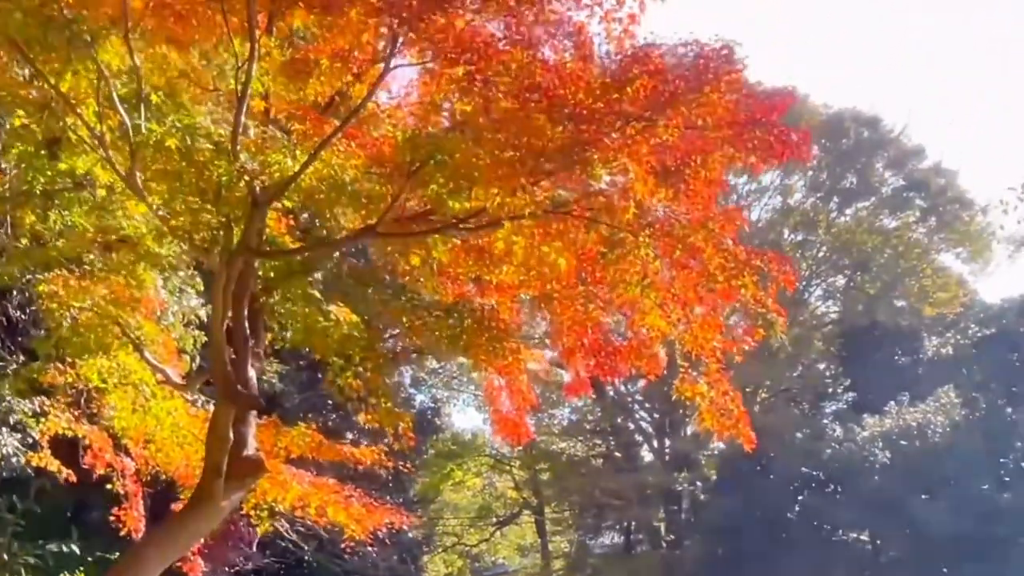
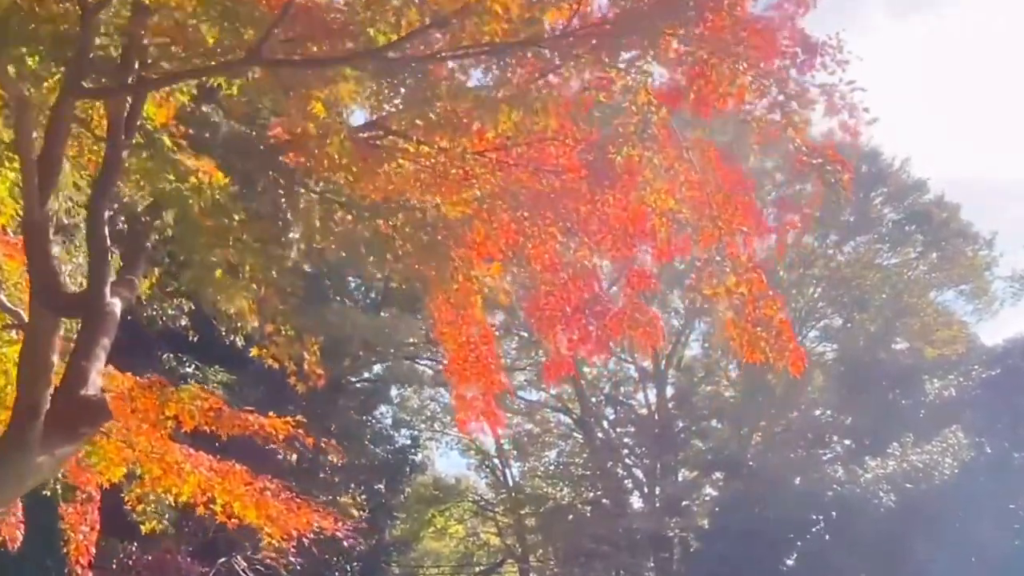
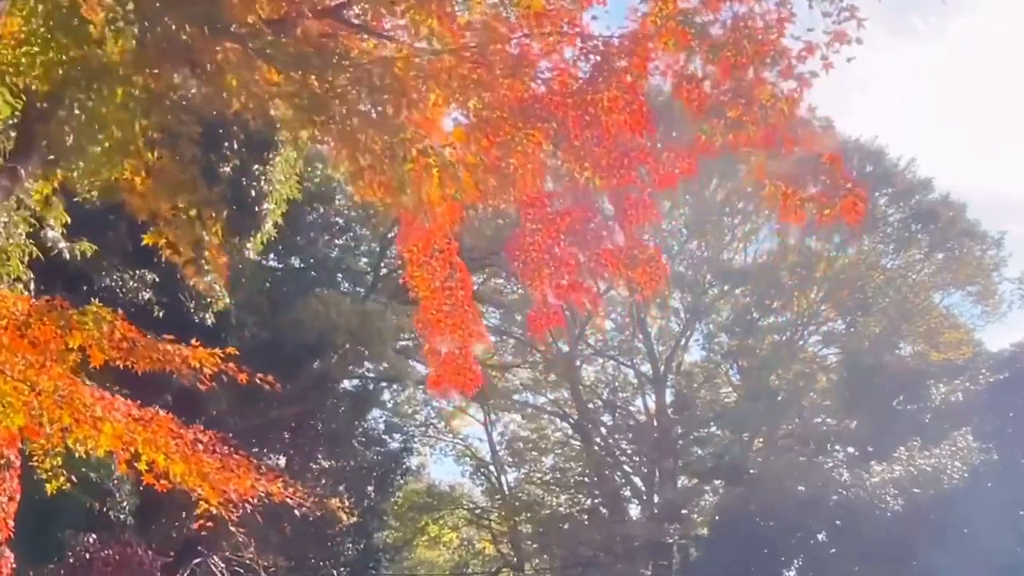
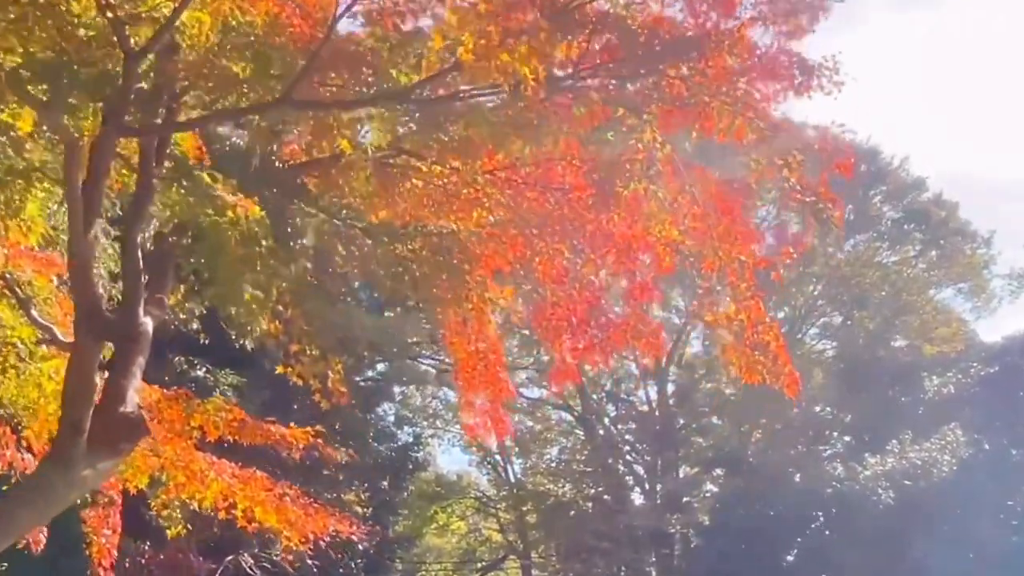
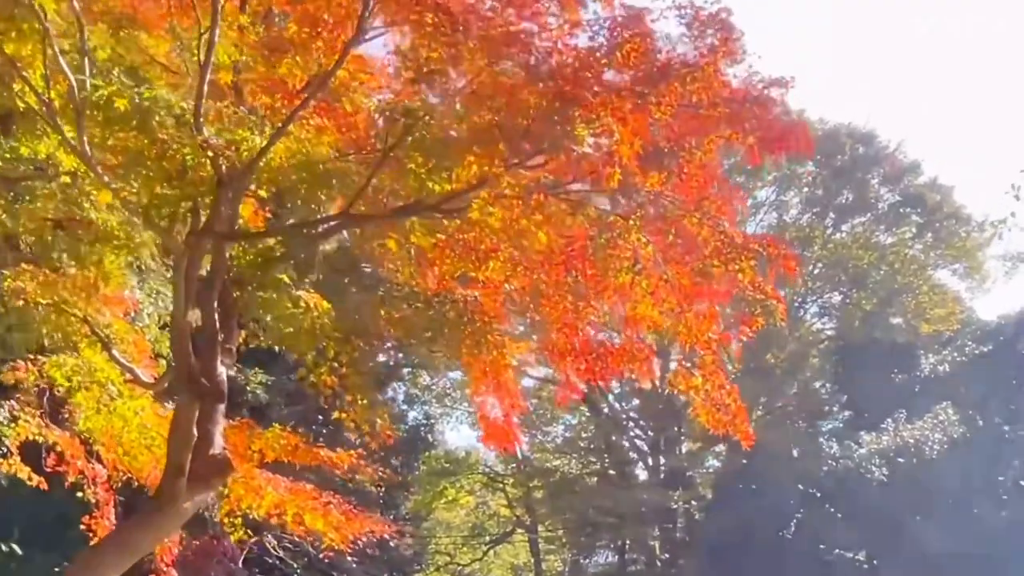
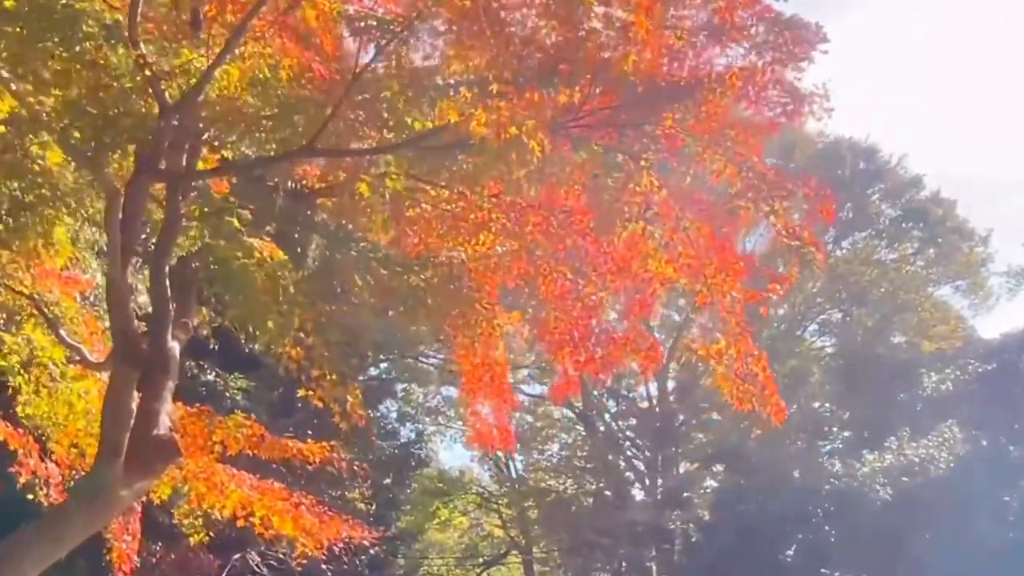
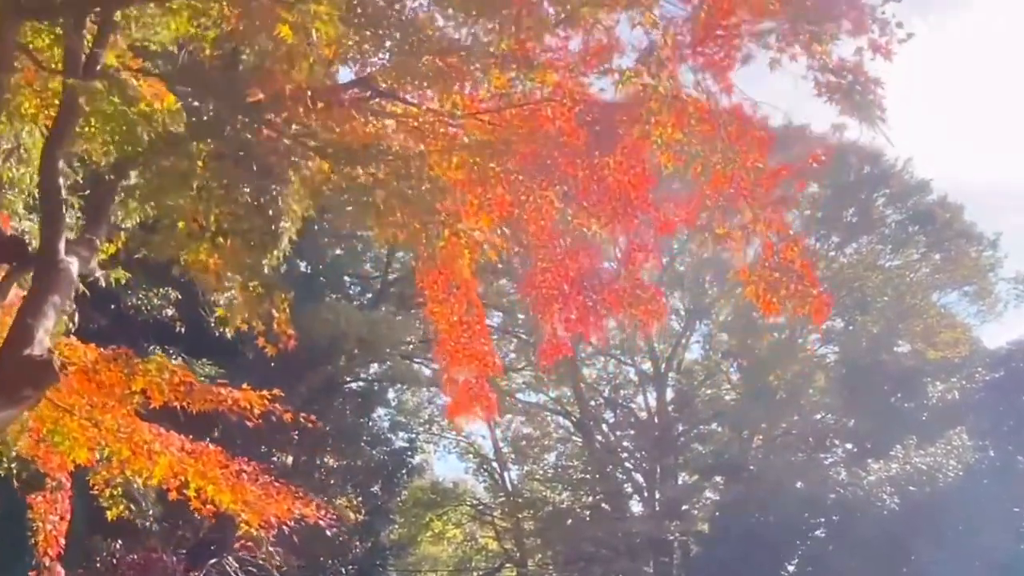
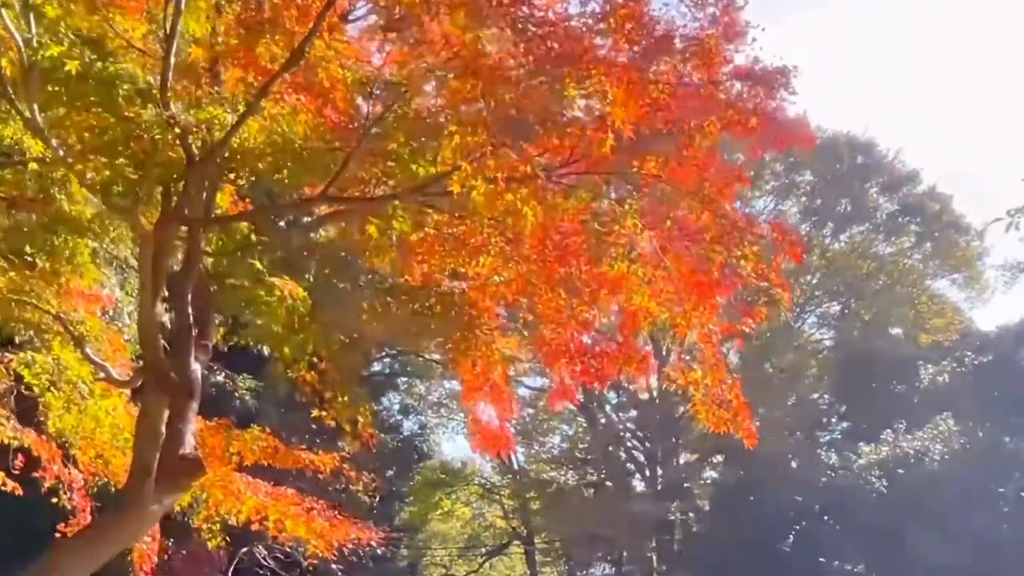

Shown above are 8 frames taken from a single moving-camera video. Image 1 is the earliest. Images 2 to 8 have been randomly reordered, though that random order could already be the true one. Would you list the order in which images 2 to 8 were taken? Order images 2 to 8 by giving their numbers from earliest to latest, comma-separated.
5, 8, 6, 4, 2, 7, 3
